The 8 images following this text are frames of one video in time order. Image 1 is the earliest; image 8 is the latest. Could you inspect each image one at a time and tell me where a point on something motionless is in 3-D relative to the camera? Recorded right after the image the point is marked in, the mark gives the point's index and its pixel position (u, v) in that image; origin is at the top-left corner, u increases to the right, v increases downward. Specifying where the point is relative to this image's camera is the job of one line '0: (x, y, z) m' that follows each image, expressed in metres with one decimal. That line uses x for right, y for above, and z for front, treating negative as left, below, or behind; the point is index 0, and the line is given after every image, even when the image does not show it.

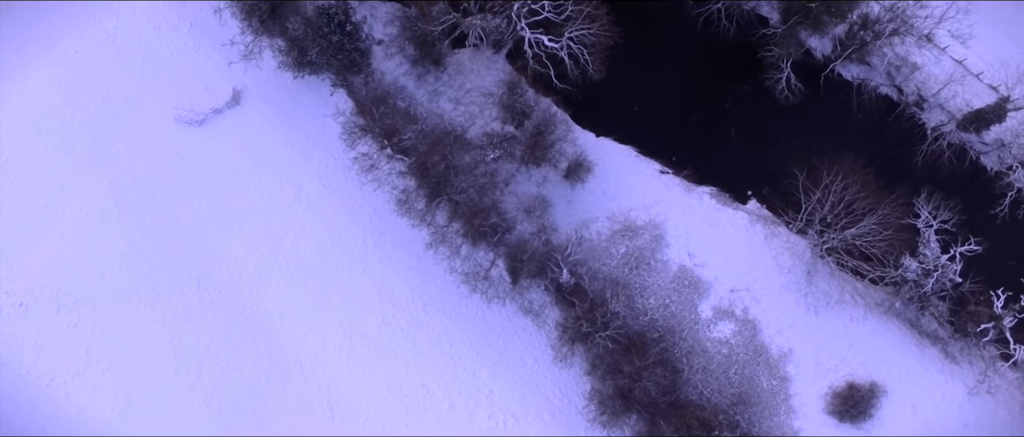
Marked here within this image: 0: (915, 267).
0: (+8.0, -0.9, +20.0) m
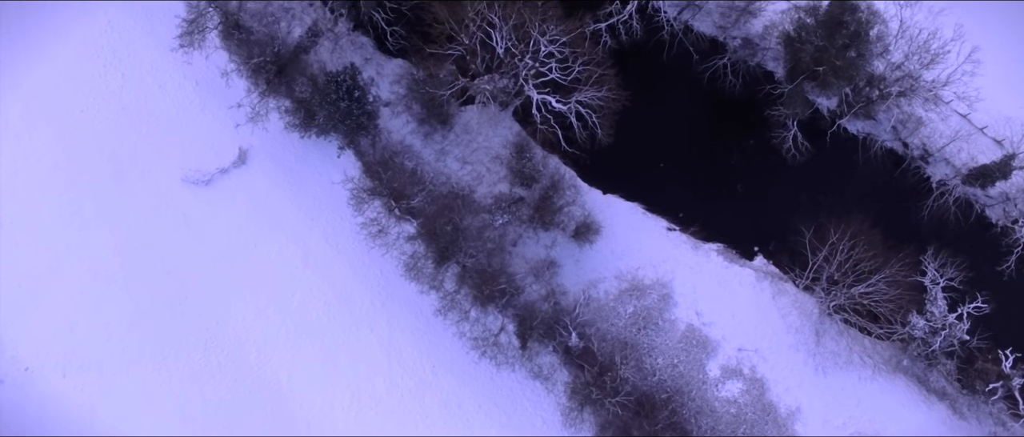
0: (+8.2, -2.1, +20.0) m
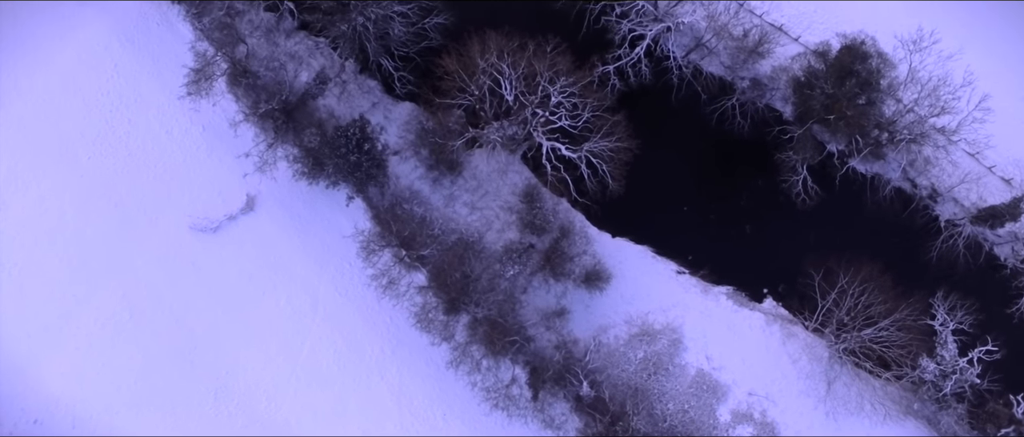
0: (+8.4, -3.0, +20.0) m
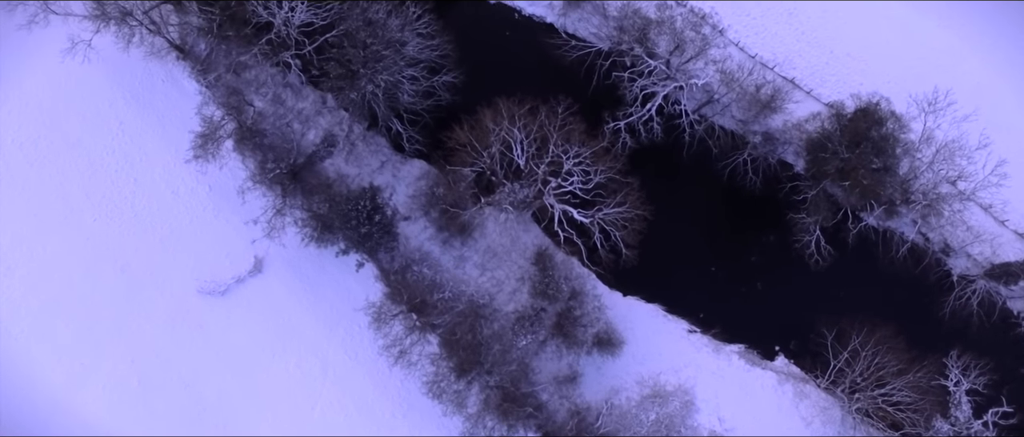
0: (+8.6, -4.2, +19.9) m
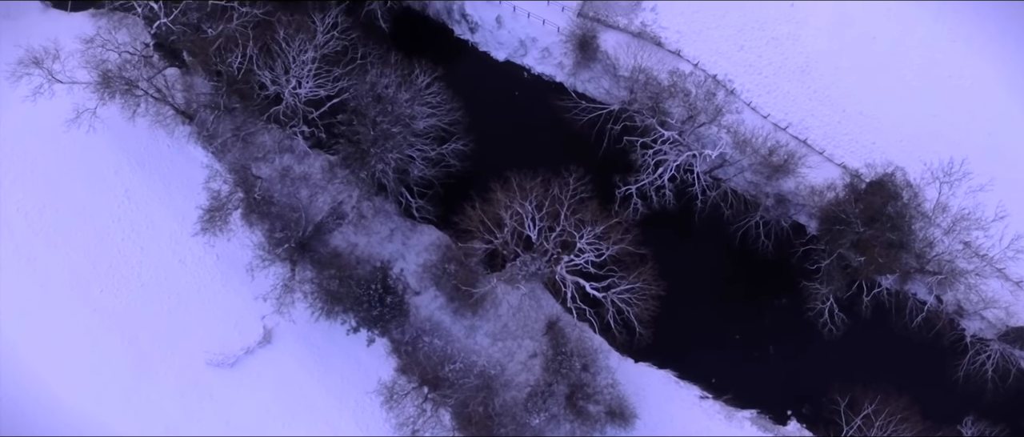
0: (+8.8, -5.6, +19.8) m
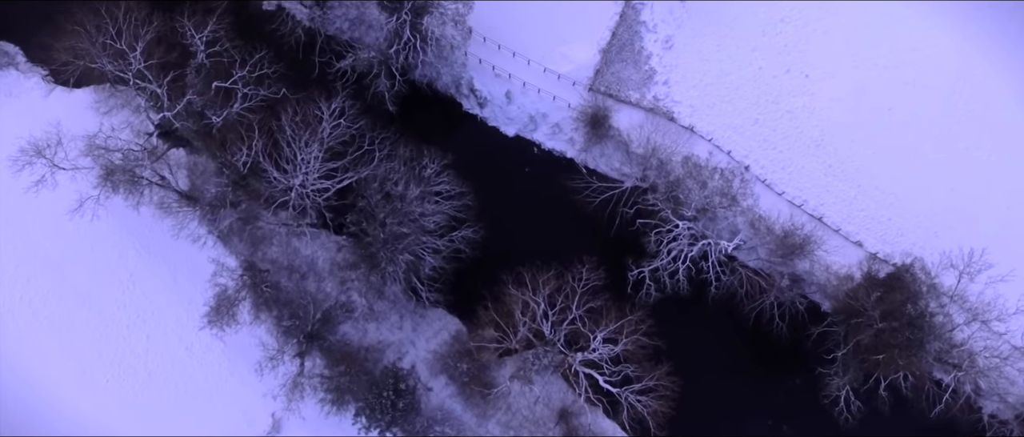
0: (+9.1, -7.3, +19.6) m
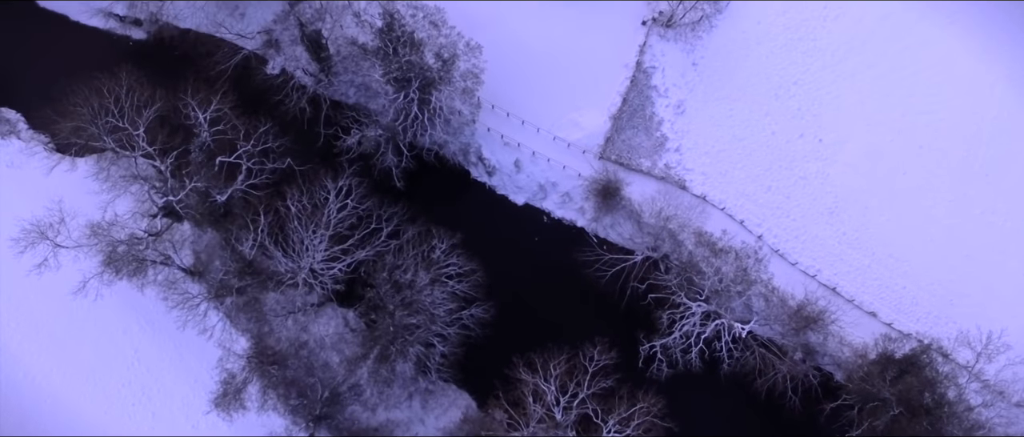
0: (+9.3, -8.8, +19.5) m
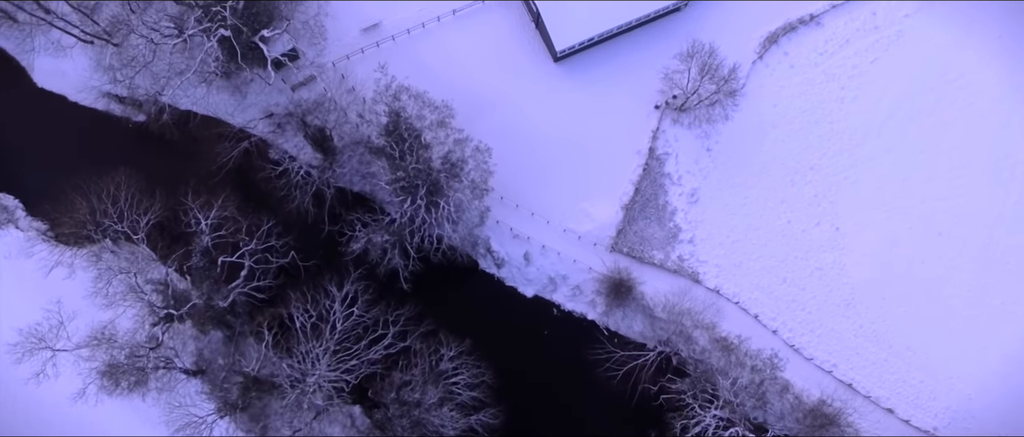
0: (+9.5, -10.8, +19.2) m
